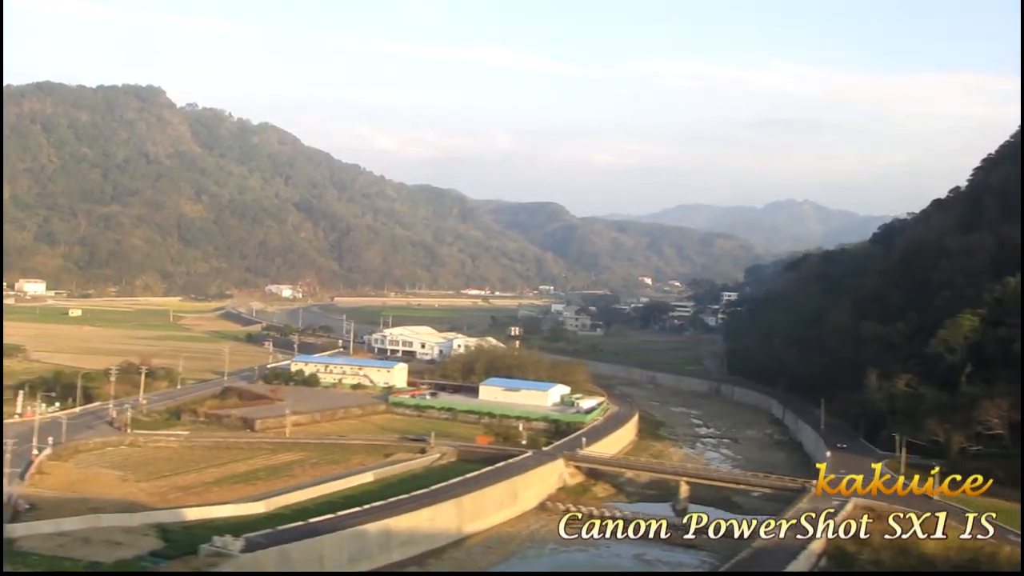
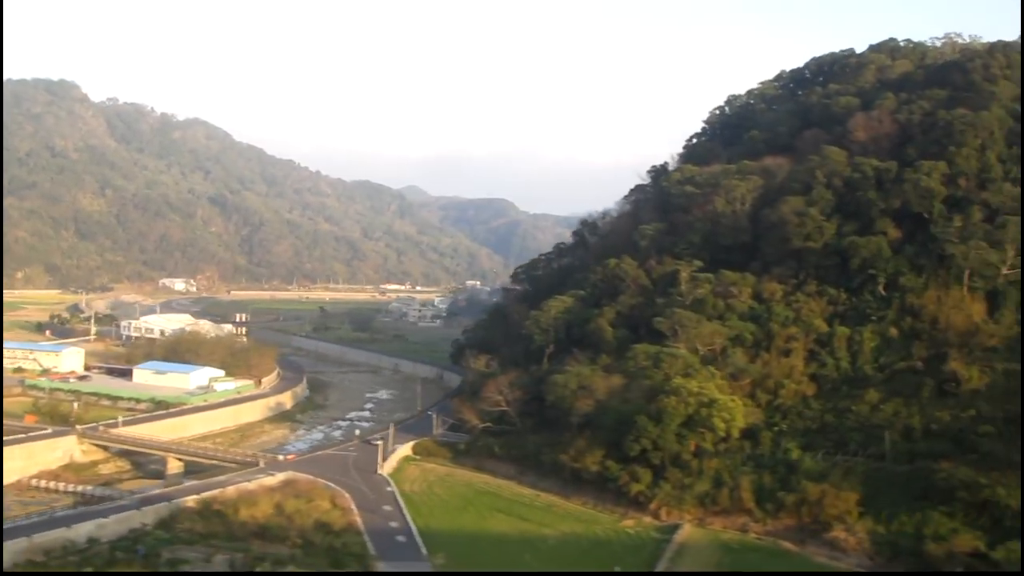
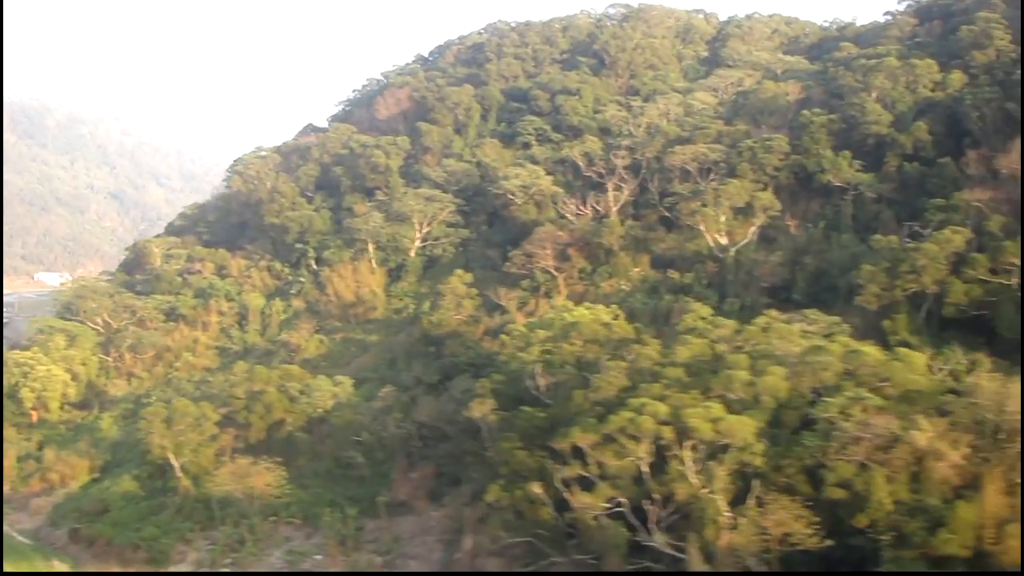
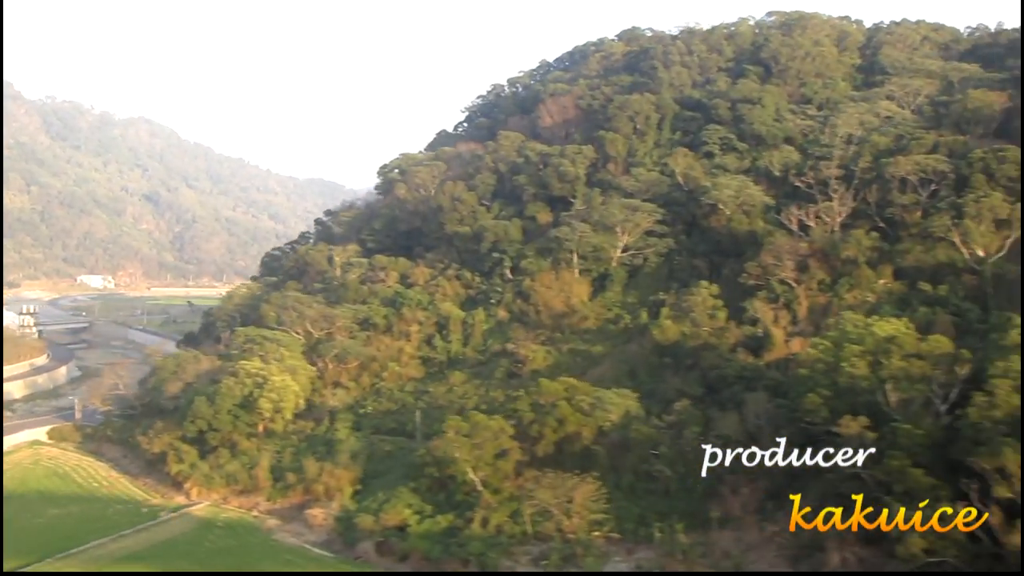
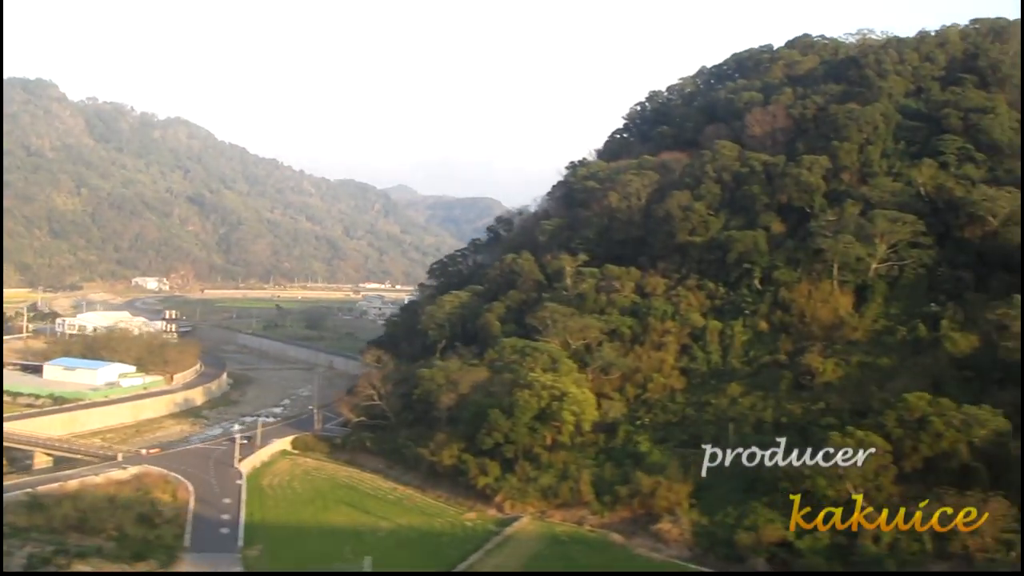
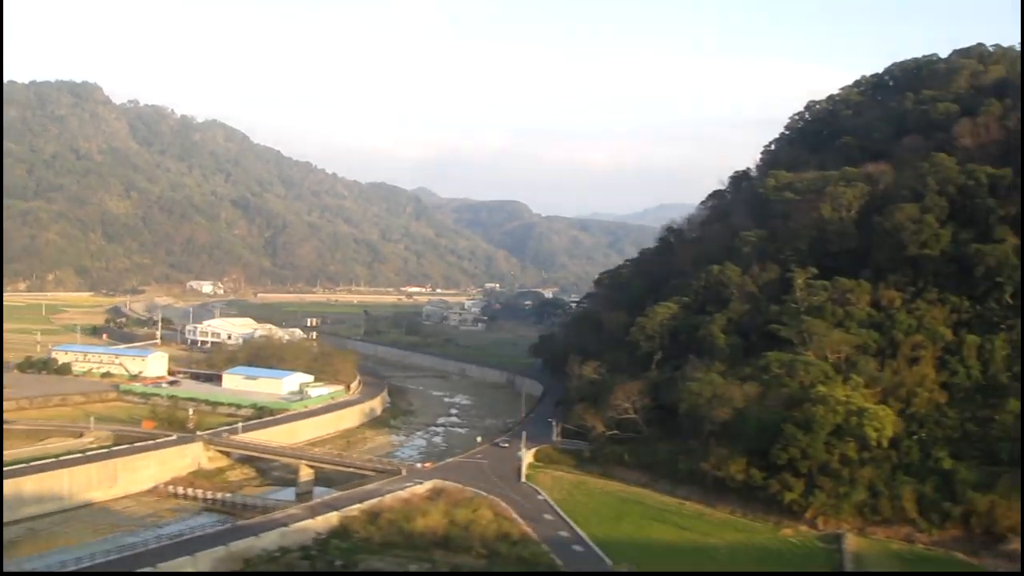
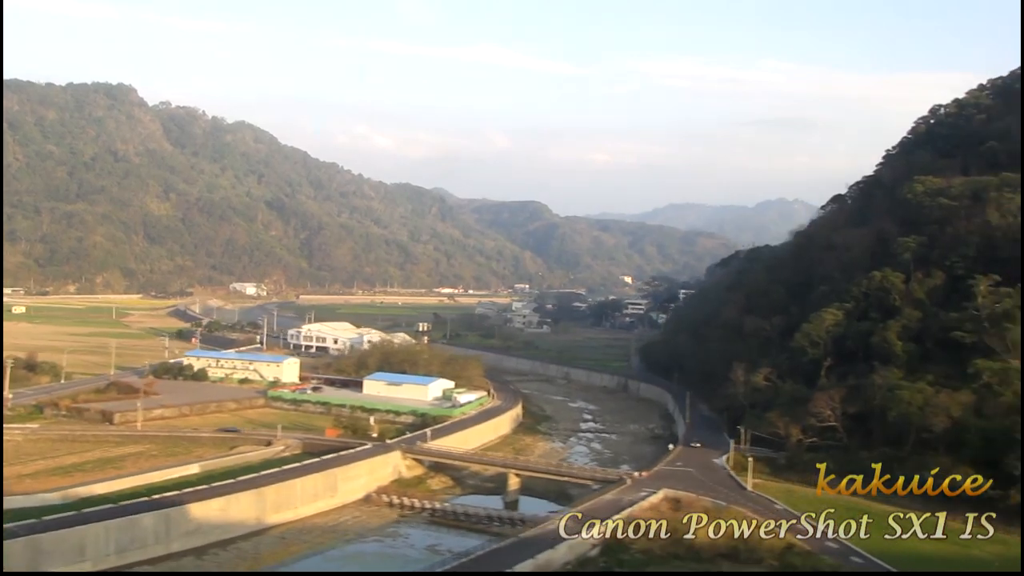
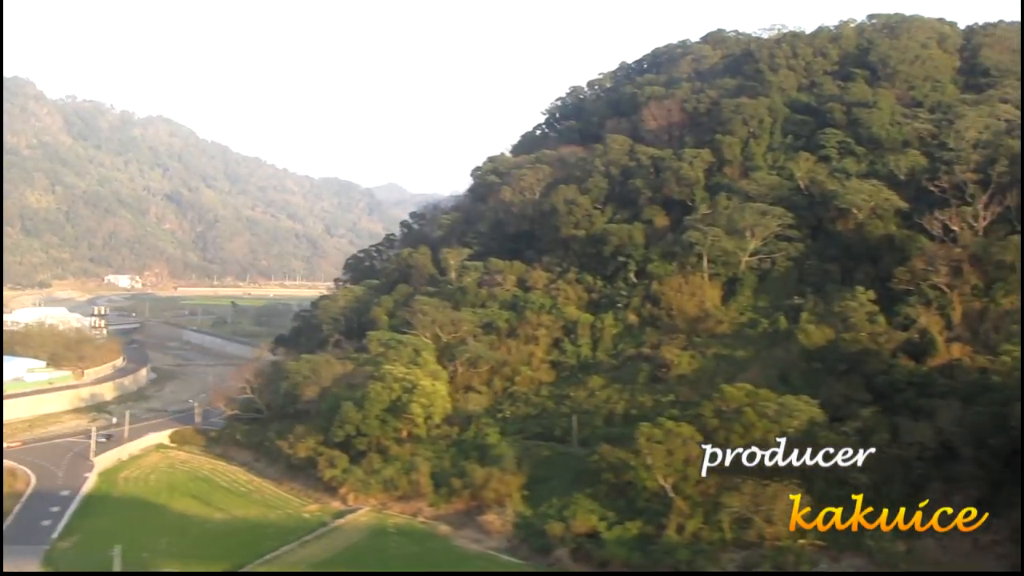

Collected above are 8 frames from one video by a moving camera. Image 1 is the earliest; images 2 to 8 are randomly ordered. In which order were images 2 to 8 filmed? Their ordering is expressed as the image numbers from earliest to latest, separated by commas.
7, 6, 2, 5, 8, 4, 3
